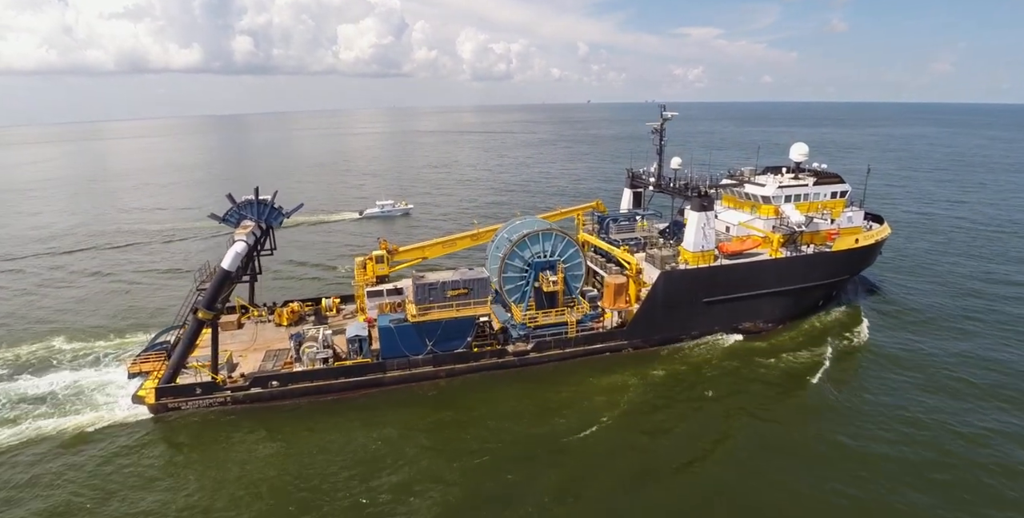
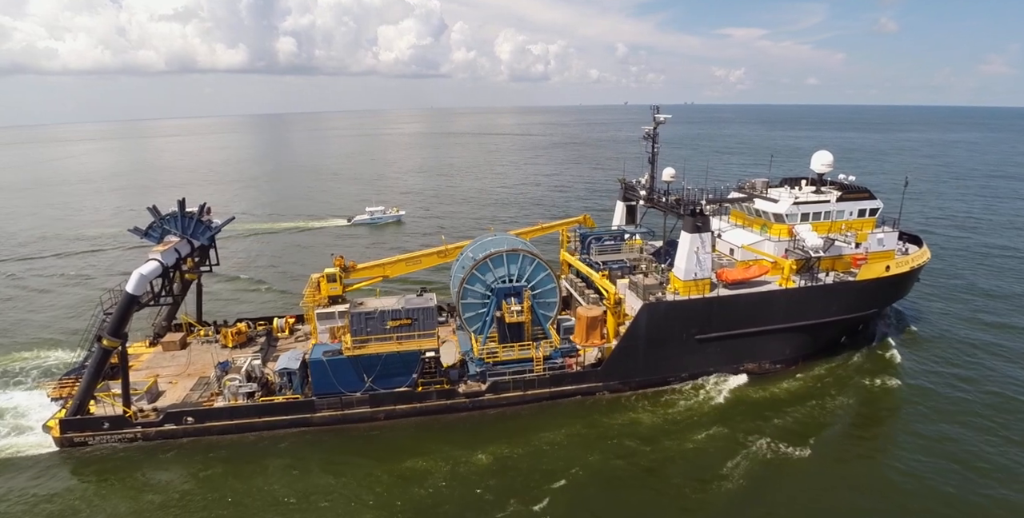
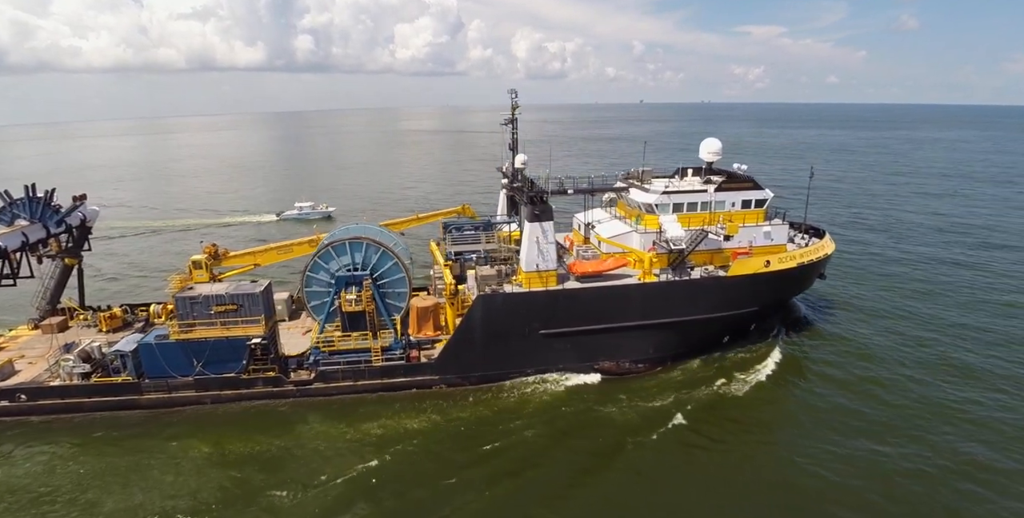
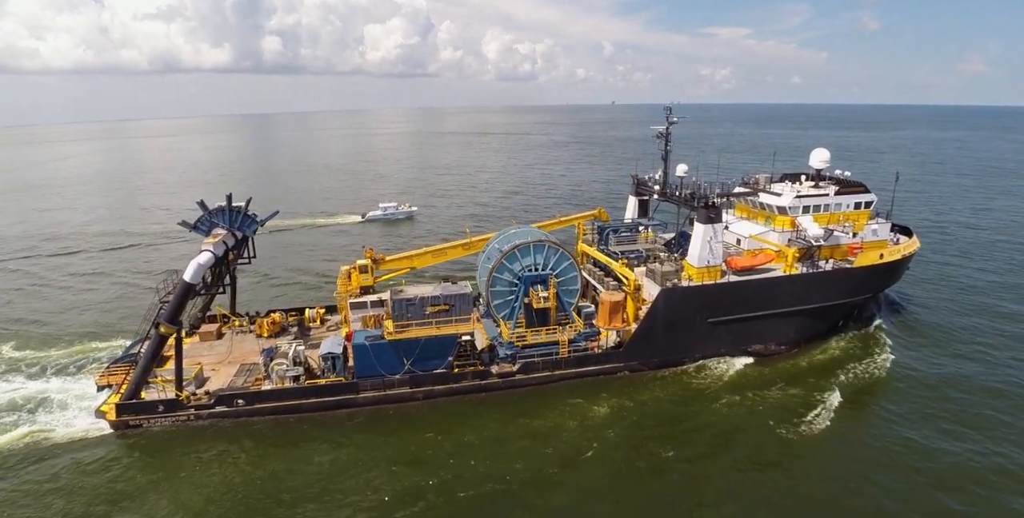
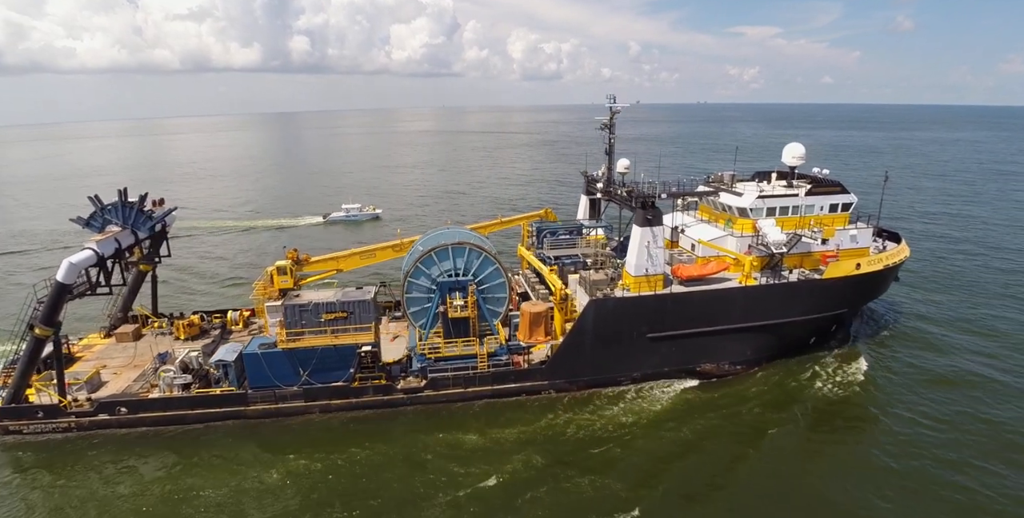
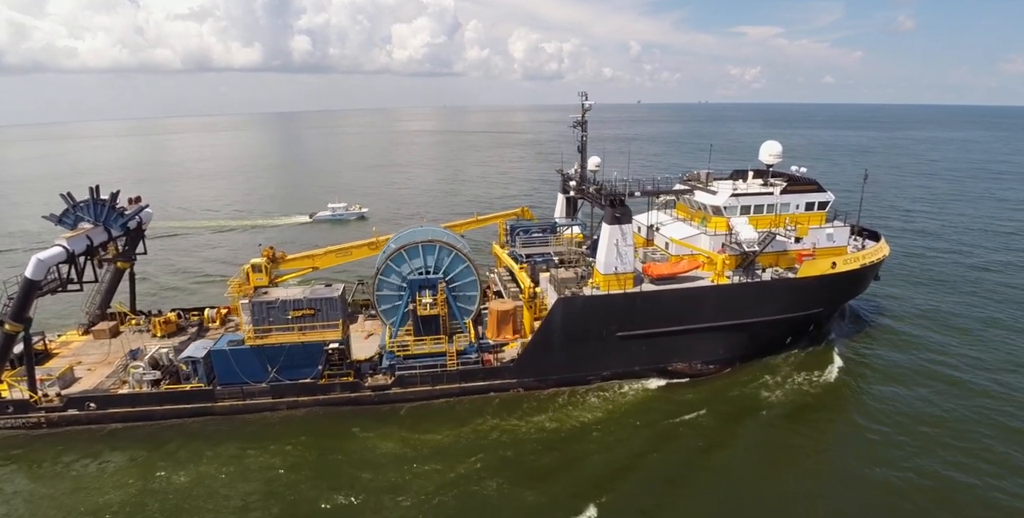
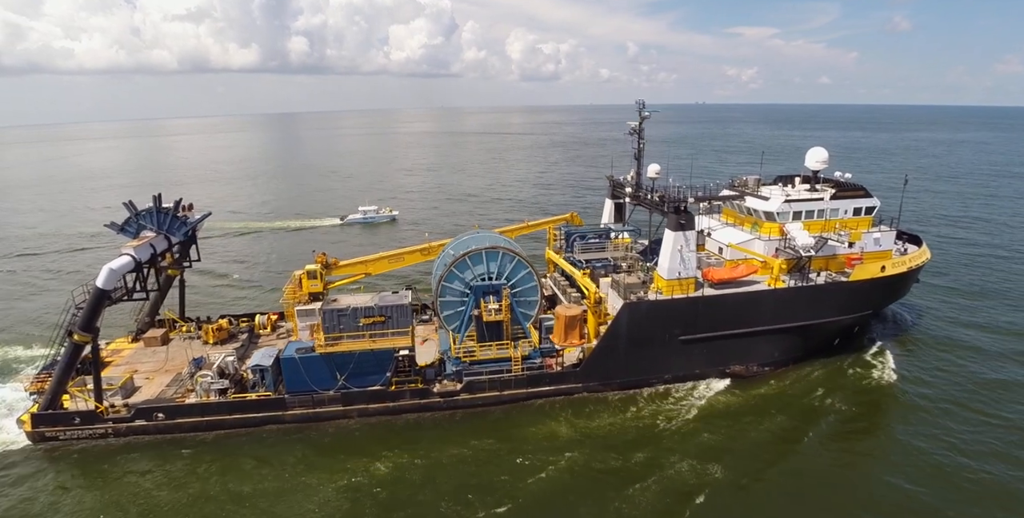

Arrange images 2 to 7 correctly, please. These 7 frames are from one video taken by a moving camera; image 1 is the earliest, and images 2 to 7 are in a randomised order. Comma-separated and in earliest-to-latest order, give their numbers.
4, 2, 7, 5, 6, 3
